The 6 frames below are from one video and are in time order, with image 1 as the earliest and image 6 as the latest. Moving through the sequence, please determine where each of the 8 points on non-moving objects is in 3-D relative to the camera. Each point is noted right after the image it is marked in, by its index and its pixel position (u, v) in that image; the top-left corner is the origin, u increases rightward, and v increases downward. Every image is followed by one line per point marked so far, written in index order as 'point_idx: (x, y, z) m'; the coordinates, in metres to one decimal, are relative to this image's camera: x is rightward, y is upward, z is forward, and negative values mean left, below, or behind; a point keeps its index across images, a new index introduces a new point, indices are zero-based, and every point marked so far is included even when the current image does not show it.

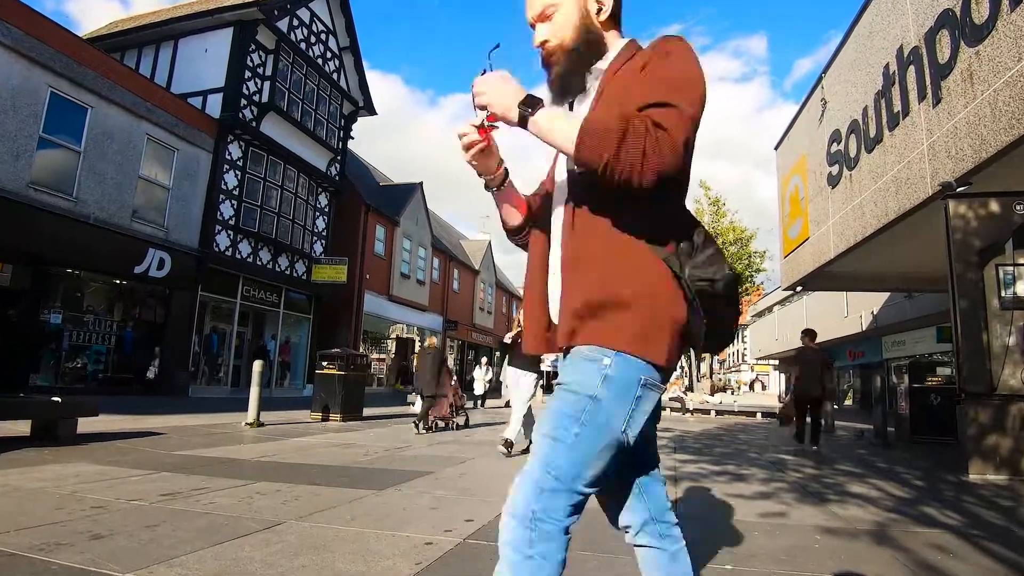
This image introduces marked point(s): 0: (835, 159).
0: (+4.9, +2.0, +11.0) m
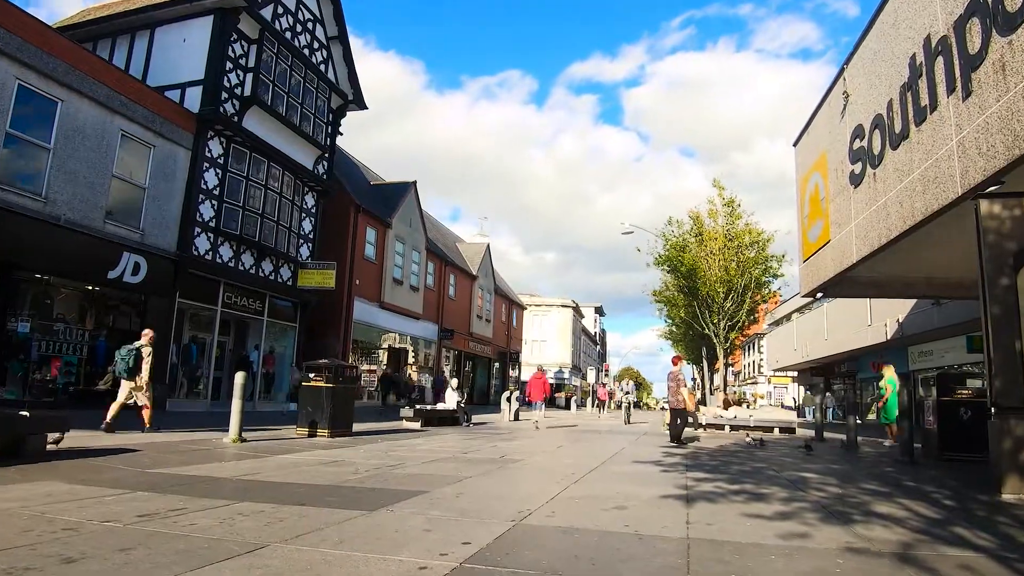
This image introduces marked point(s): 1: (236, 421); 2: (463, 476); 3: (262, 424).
0: (+4.9, +1.9, +10.4) m
1: (-4.1, -2.0, +10.8) m
2: (-0.7, -2.5, +9.7) m
3: (-4.8, -2.6, +13.7) m
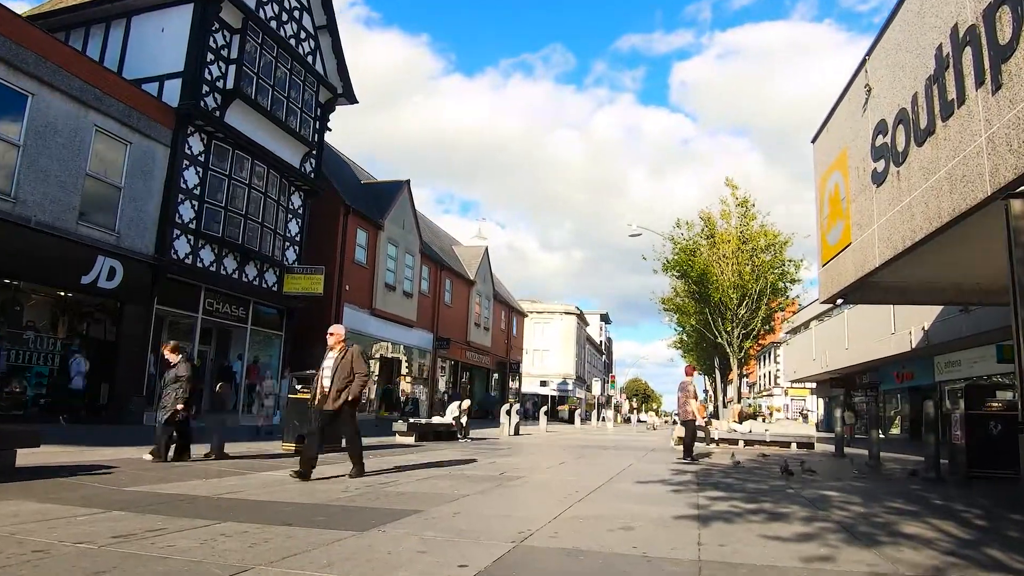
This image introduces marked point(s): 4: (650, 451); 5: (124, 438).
0: (+4.9, +1.8, +9.8) m
1: (-4.1, -2.1, +10.2) m
2: (-0.7, -2.6, +9.1) m
3: (-4.8, -2.7, +13.1) m
4: (+2.9, -3.4, +15.0) m
5: (-6.1, -2.4, +11.5) m
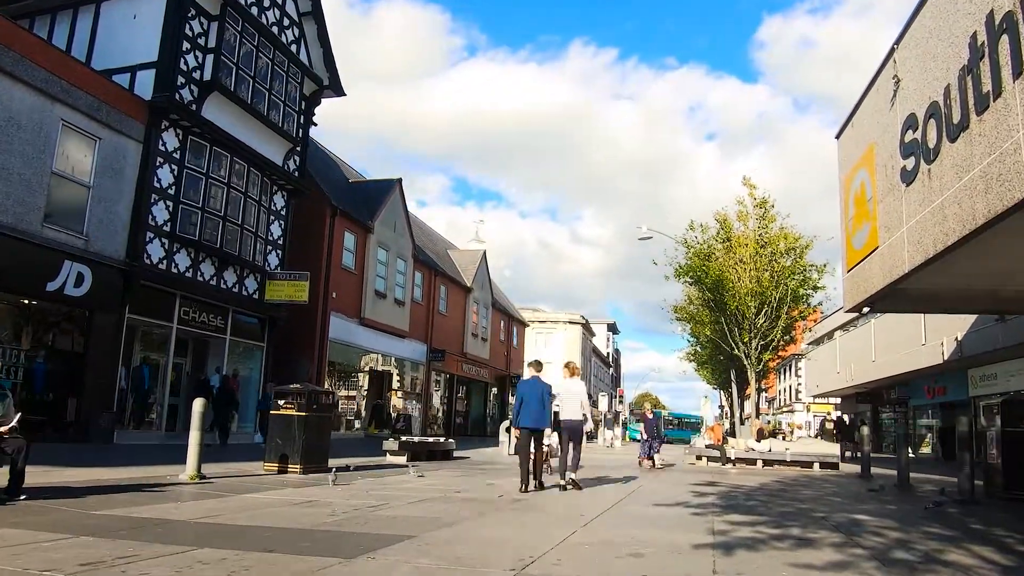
0: (+4.9, +1.7, +9.2) m
1: (-4.1, -2.2, +9.6) m
2: (-0.7, -2.6, +8.4) m
3: (-4.8, -2.9, +12.4) m
4: (+2.9, -3.6, +14.3) m
5: (-6.1, -2.5, +10.9) m
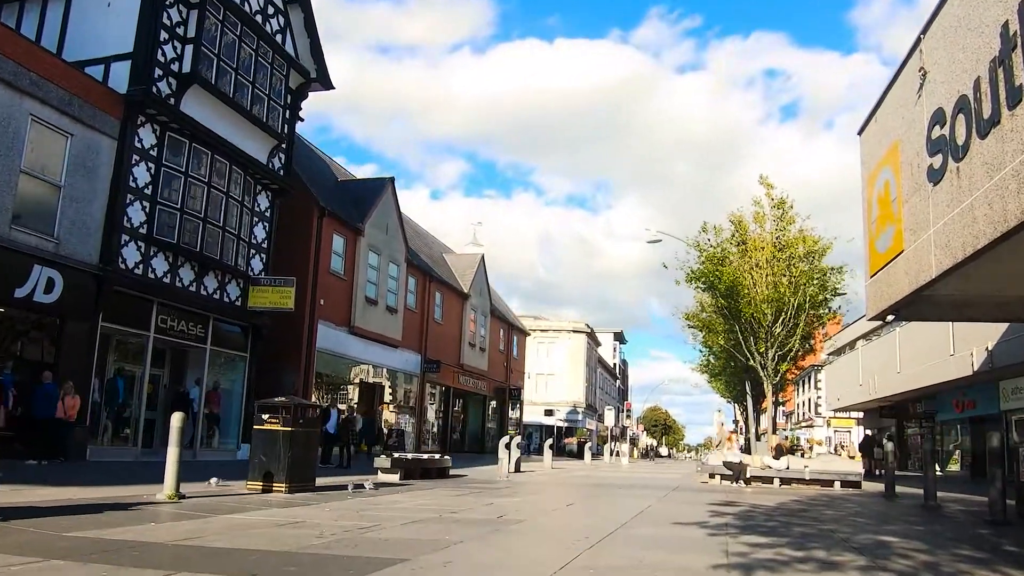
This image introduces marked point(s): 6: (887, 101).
0: (+4.9, +1.6, +8.7) m
1: (-4.1, -2.2, +9.0) m
2: (-0.7, -2.7, +7.9) m
3: (-4.8, -3.0, +11.9) m
4: (+2.9, -3.7, +13.7) m
5: (-6.1, -2.6, +10.4) m
6: (+5.2, +2.6, +10.4) m
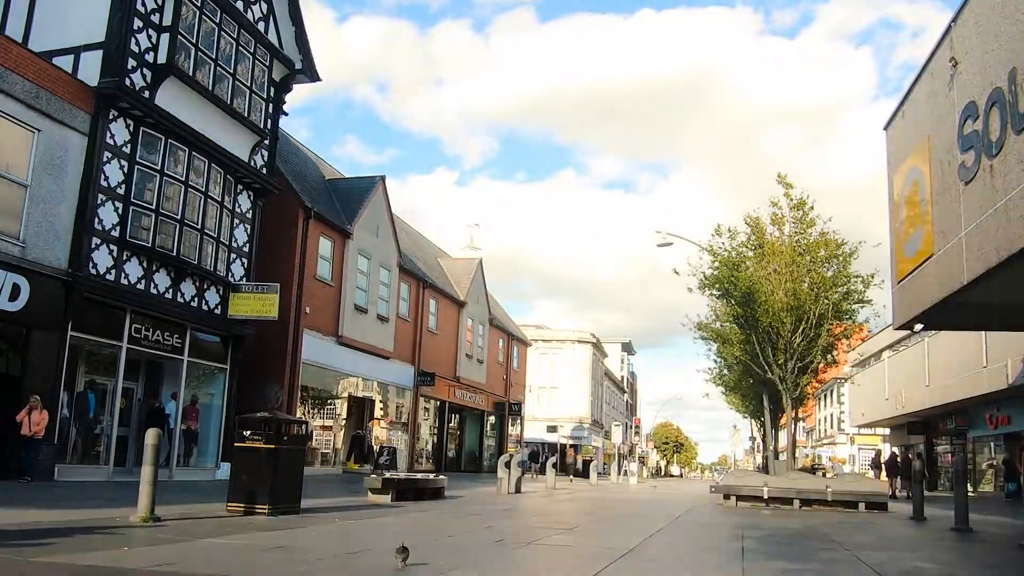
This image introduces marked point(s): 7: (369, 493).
0: (+4.9, +1.6, +8.1) m
1: (-4.1, -2.3, +8.5) m
2: (-0.7, -2.8, +7.3) m
3: (-4.8, -3.1, +11.3) m
4: (+2.9, -3.8, +13.2) m
5: (-6.1, -2.7, +9.8) m
6: (+5.2, +2.5, +9.9) m
7: (-2.7, -3.9, +14.8) m
